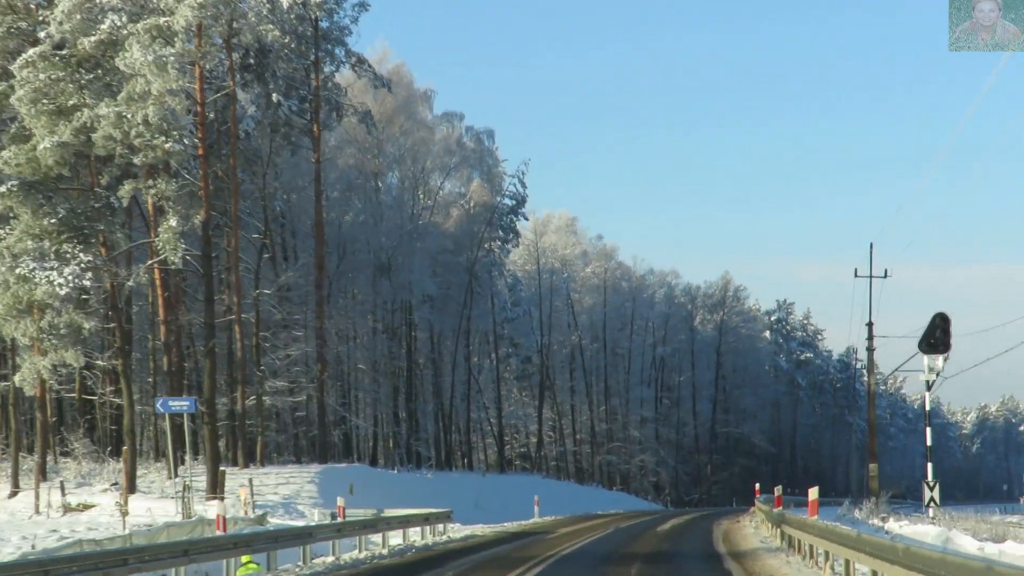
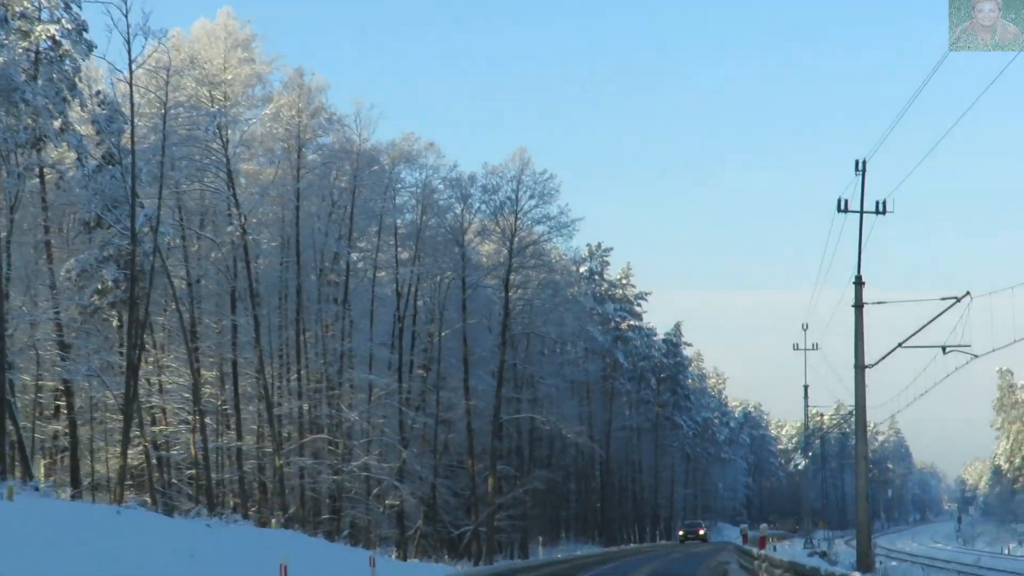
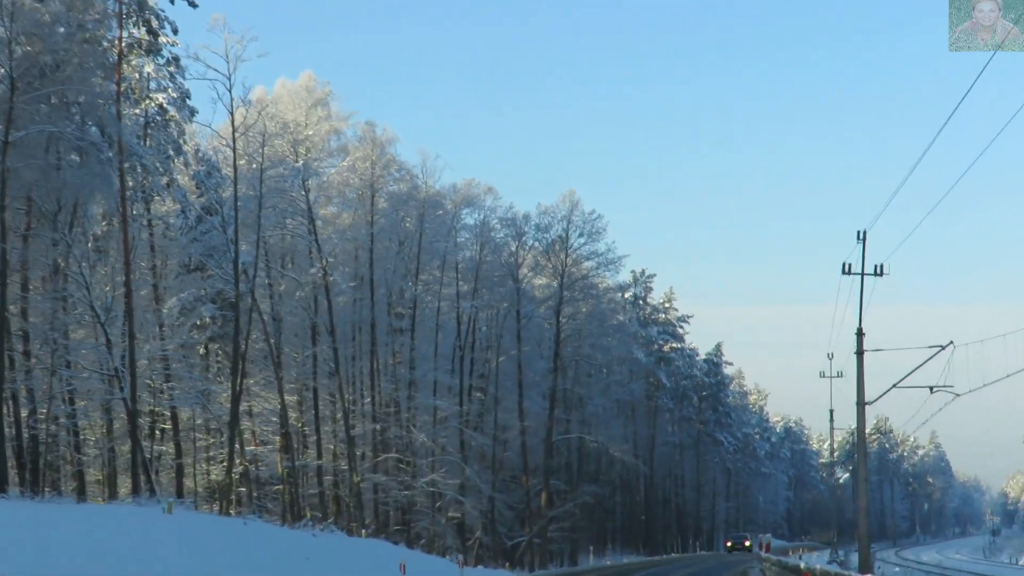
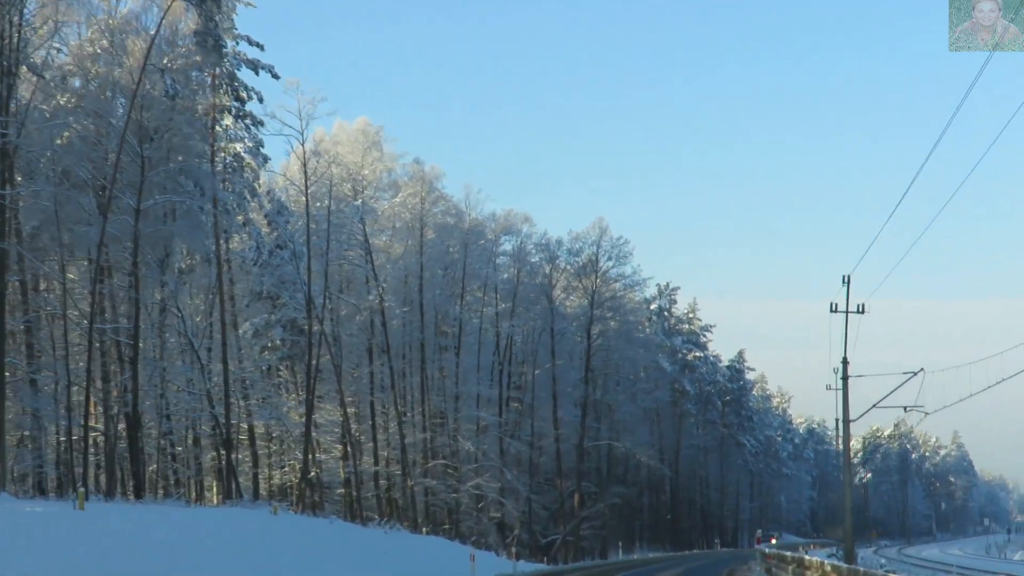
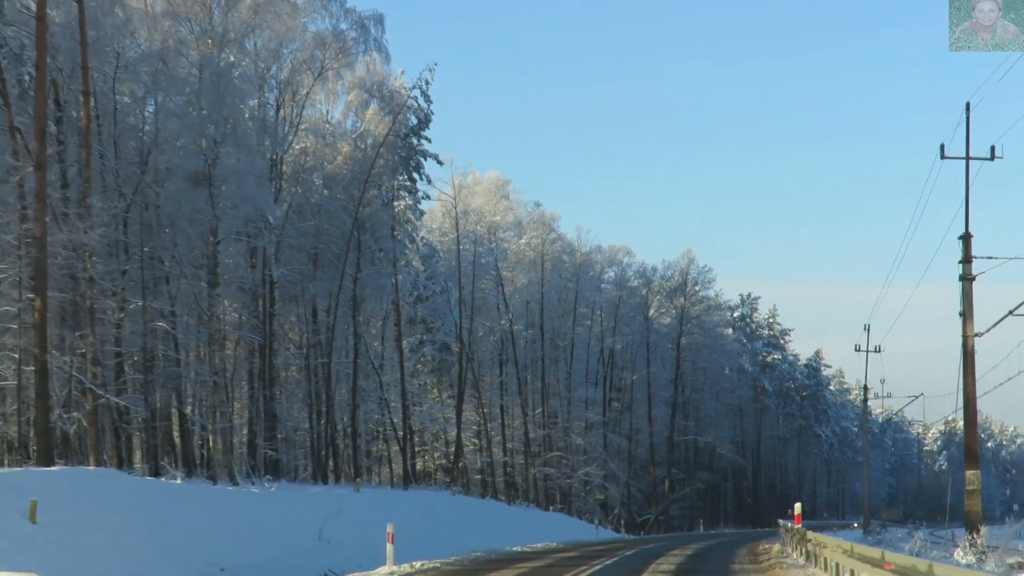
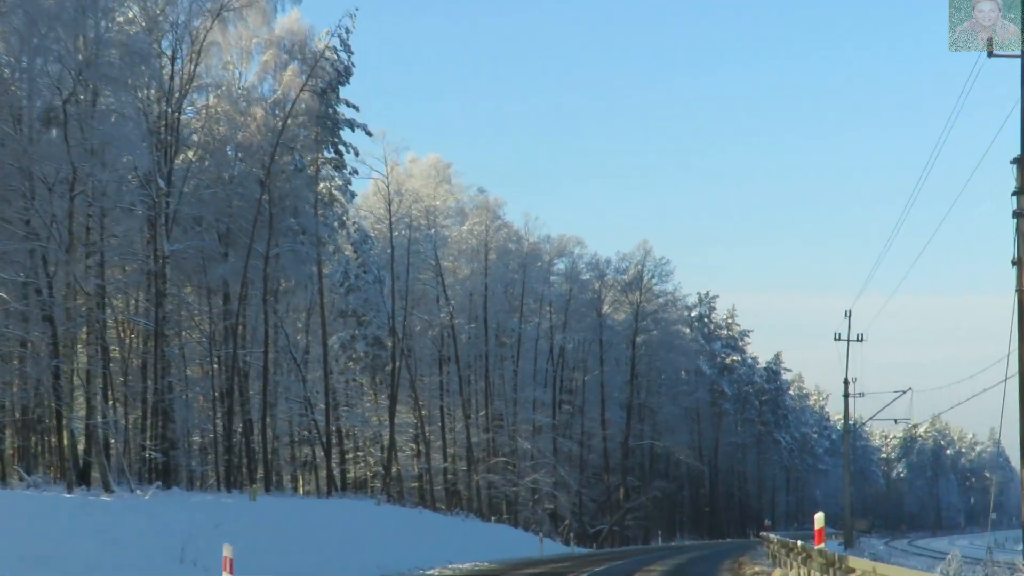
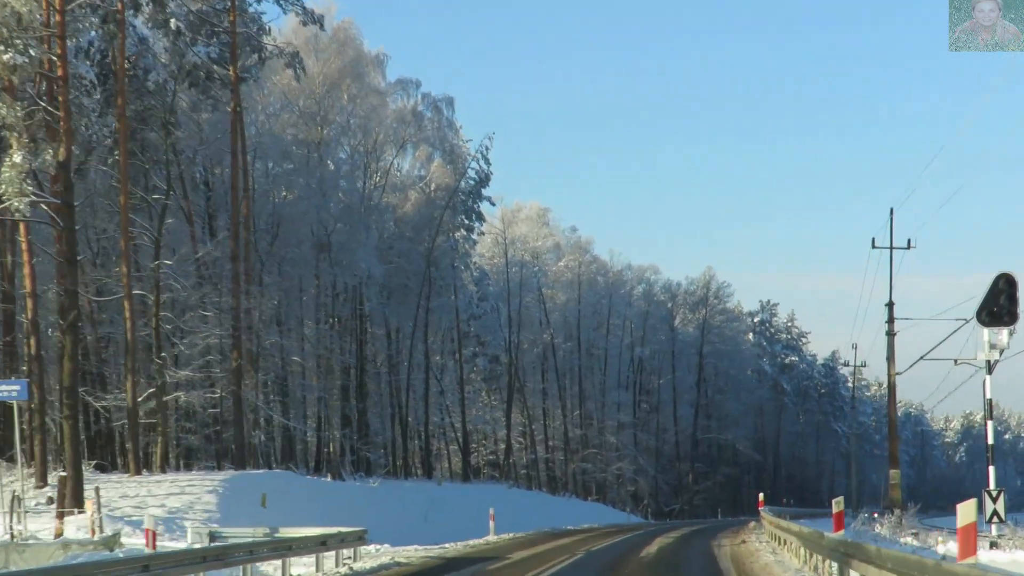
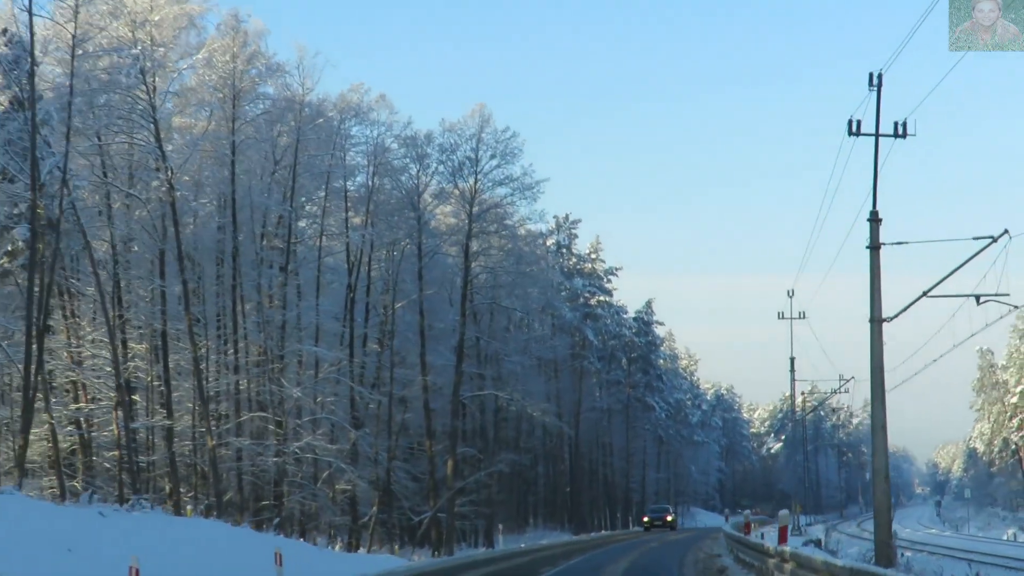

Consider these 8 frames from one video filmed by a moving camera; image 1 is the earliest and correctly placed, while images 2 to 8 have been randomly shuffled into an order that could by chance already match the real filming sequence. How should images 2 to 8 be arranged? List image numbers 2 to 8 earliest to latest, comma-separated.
7, 5, 6, 4, 3, 2, 8
